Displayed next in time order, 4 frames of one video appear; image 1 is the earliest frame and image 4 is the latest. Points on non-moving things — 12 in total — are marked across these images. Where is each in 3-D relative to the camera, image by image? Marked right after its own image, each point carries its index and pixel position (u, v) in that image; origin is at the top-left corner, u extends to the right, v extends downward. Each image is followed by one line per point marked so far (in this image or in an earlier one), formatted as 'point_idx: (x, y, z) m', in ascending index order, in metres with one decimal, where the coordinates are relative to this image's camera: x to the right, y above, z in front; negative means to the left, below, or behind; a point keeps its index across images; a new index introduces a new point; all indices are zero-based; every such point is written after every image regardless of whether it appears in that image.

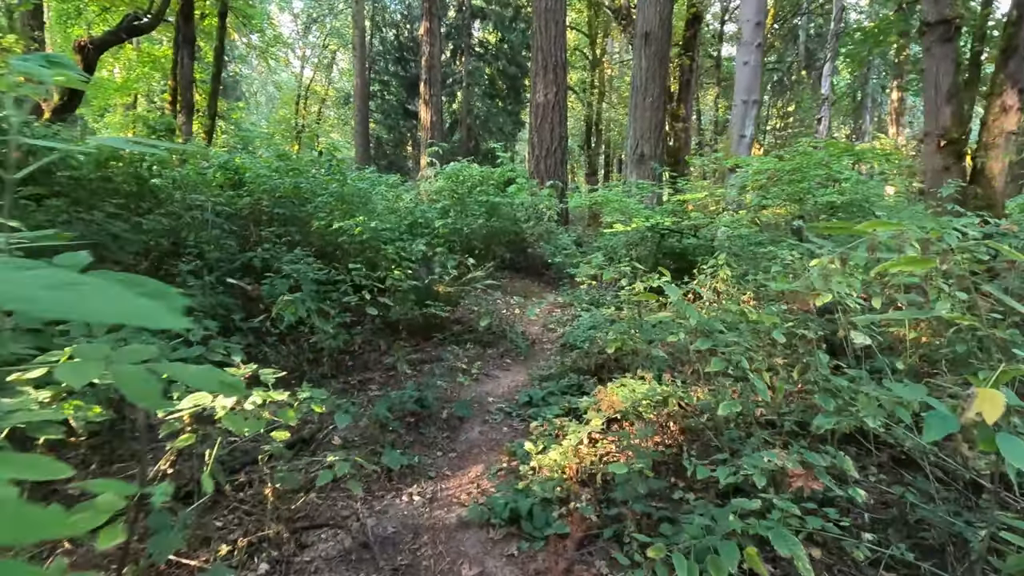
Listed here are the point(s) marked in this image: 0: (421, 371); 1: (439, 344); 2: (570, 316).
0: (-0.9, -0.8, +5.2) m
1: (-0.8, -0.6, +5.8) m
2: (+0.8, -0.4, +7.3) m
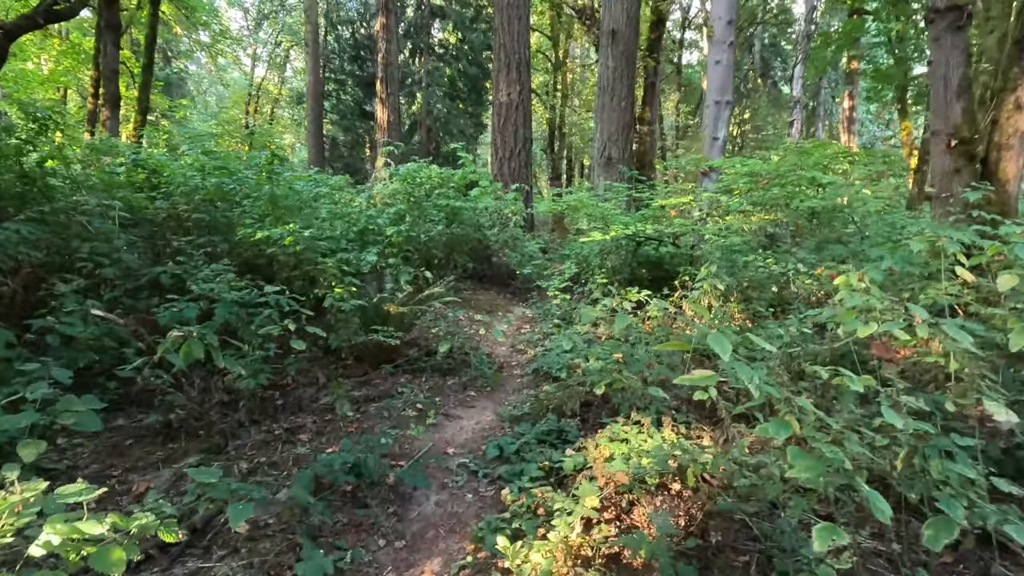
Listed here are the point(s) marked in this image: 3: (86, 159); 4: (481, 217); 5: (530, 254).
0: (-1.2, -1.0, +4.3) m
1: (-1.1, -0.8, +4.9) m
2: (+0.4, -0.6, +6.5) m
3: (-4.8, +1.5, +6.1) m
4: (-0.5, +1.2, +9.2) m
5: (+0.3, +0.6, +9.7) m
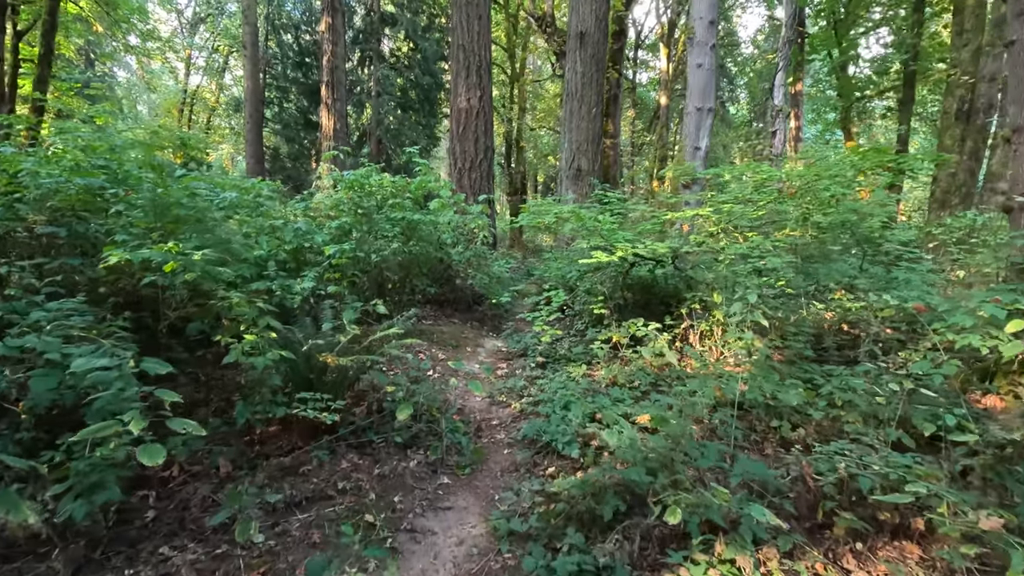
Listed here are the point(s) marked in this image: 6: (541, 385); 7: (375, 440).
0: (-1.2, -1.3, +2.8) m
1: (-1.2, -1.1, +3.5) m
2: (+0.1, -0.9, +5.2) m
3: (-5.0, +1.1, +4.4) m
4: (-1.0, +0.8, +7.9) m
5: (-0.2, +0.2, +8.4) m
6: (+0.3, -0.9, +5.1) m
7: (-0.9, -1.0, +3.7) m
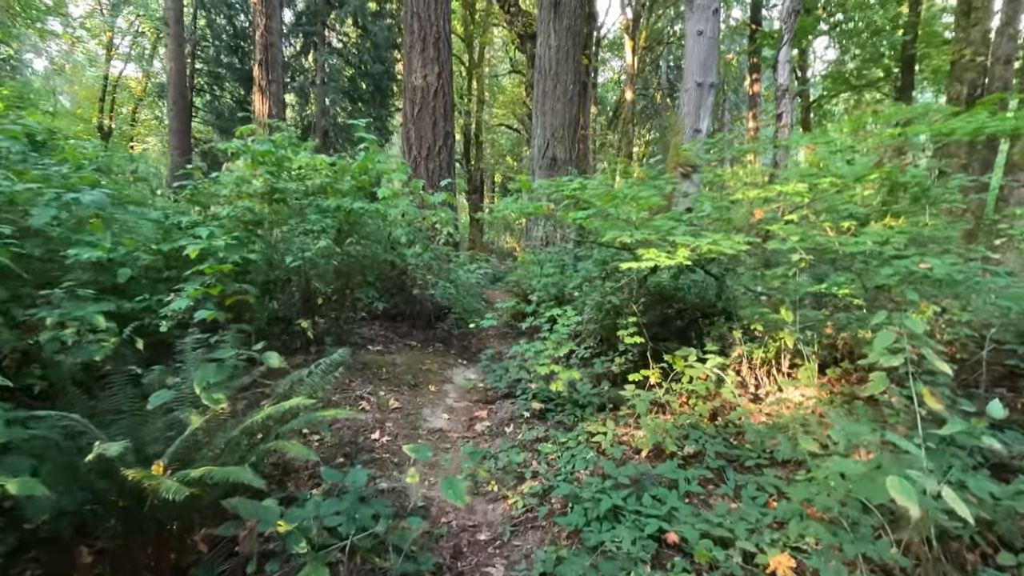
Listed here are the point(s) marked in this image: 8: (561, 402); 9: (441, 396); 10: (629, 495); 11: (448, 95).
0: (-1.0, -1.4, +0.9) m
1: (-1.1, -1.2, +1.6) m
2: (+0.1, -1.0, +3.4) m
3: (-5.0, +1.0, +2.1) m
4: (-1.3, +0.7, +6.0) m
5: (-0.5, +0.1, +6.5) m
6: (+0.2, -1.0, +3.3) m
7: (-0.9, -1.2, +1.8) m
8: (+0.4, -0.9, +4.2) m
9: (-0.6, -0.9, +4.7) m
10: (+0.6, -1.1, +2.8) m
11: (-1.3, +3.9, +10.9) m
